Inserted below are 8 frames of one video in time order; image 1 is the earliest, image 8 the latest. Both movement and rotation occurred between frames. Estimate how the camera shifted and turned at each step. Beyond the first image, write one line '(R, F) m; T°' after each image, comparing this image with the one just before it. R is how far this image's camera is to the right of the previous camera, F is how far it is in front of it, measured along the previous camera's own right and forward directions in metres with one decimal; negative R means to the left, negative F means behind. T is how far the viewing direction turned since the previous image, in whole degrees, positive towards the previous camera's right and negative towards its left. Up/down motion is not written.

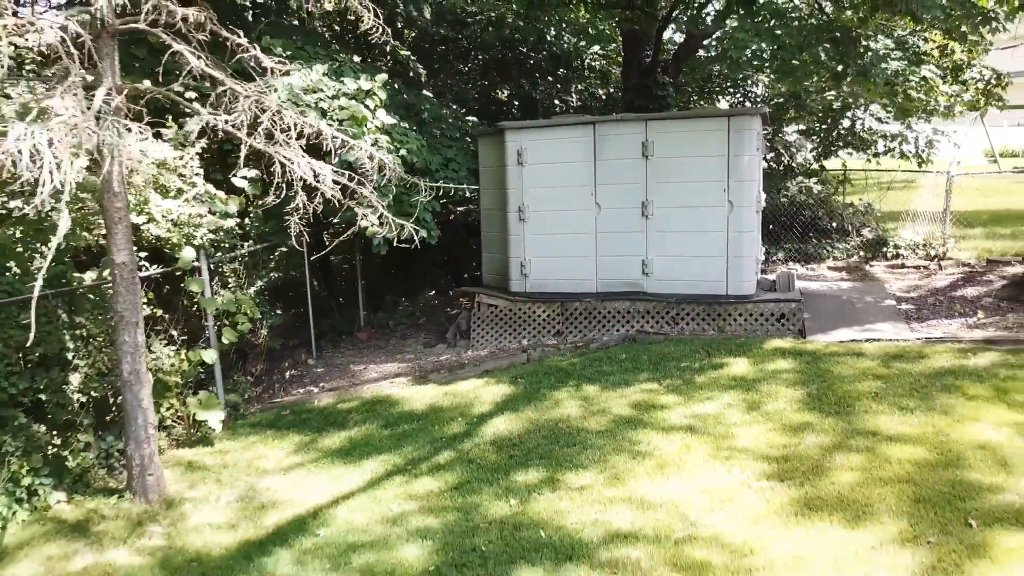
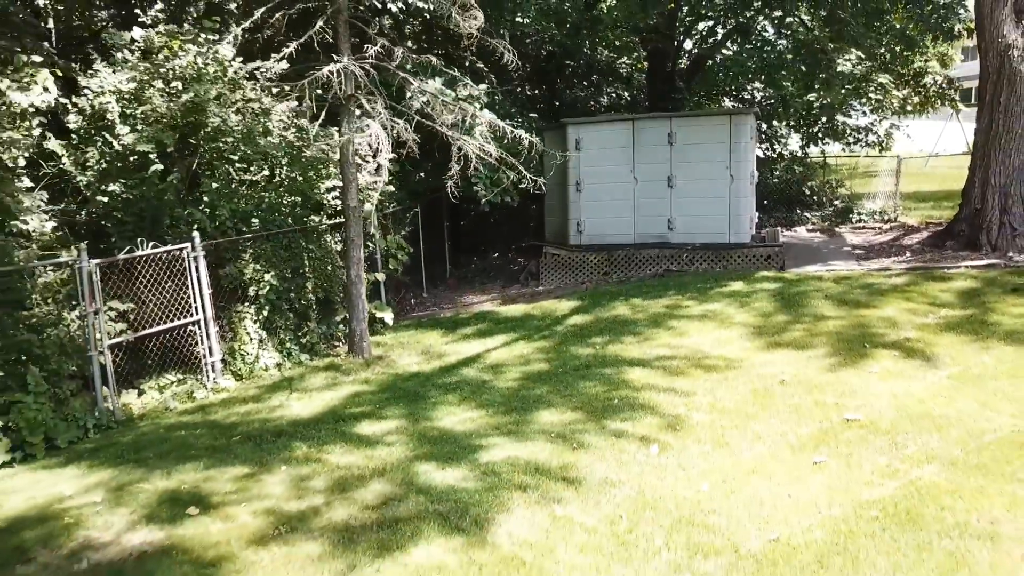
(-0.5, -2.7) m; 0°
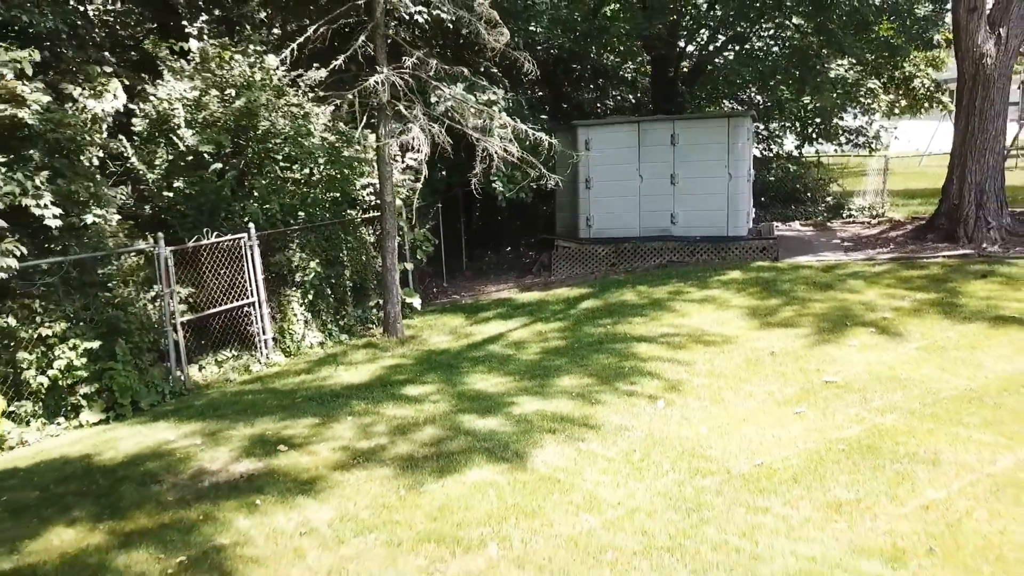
(-0.1, -0.8) m; 0°
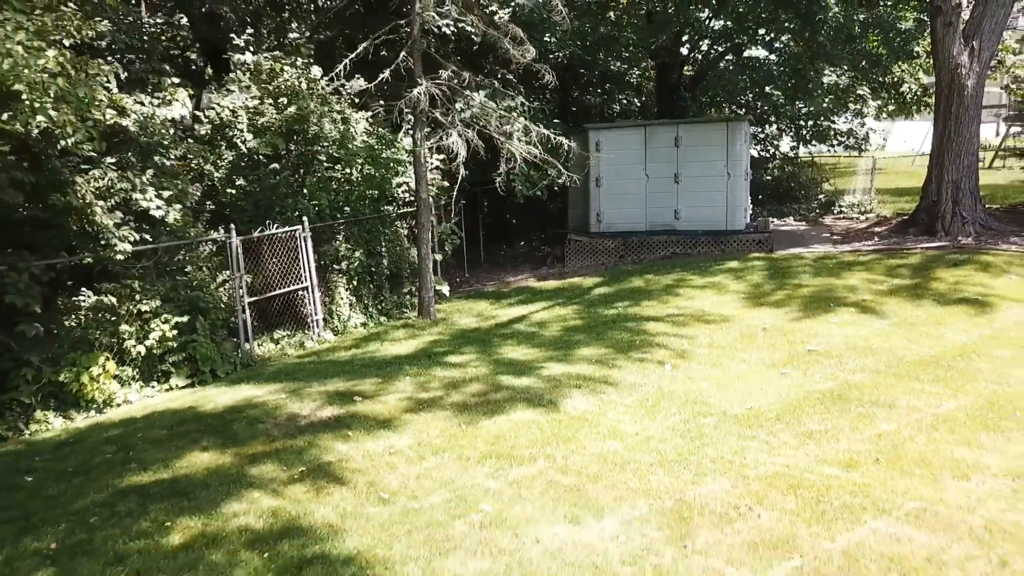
(-0.2, -1.0) m; 0°
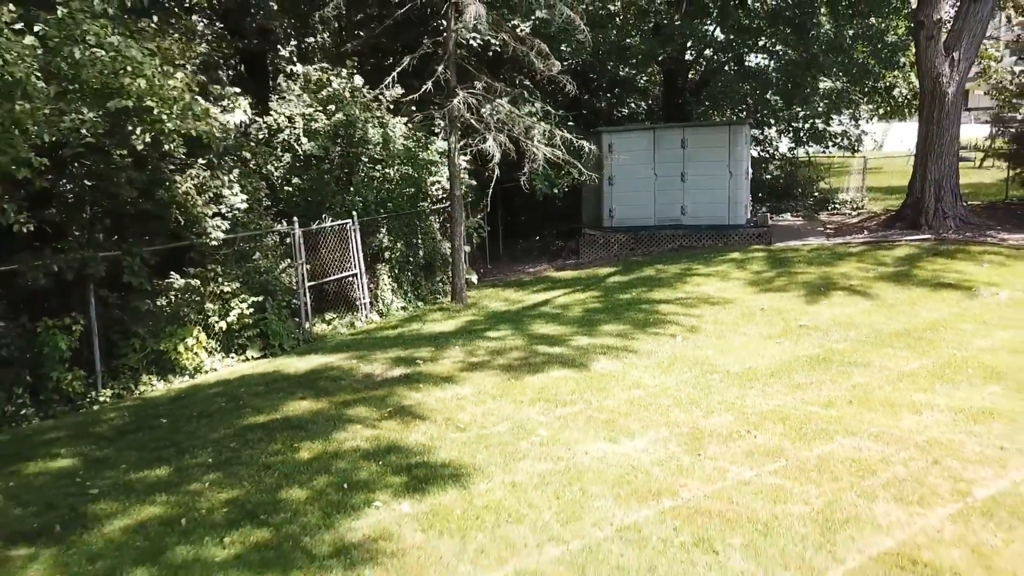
(-0.2, -1.0) m; 0°
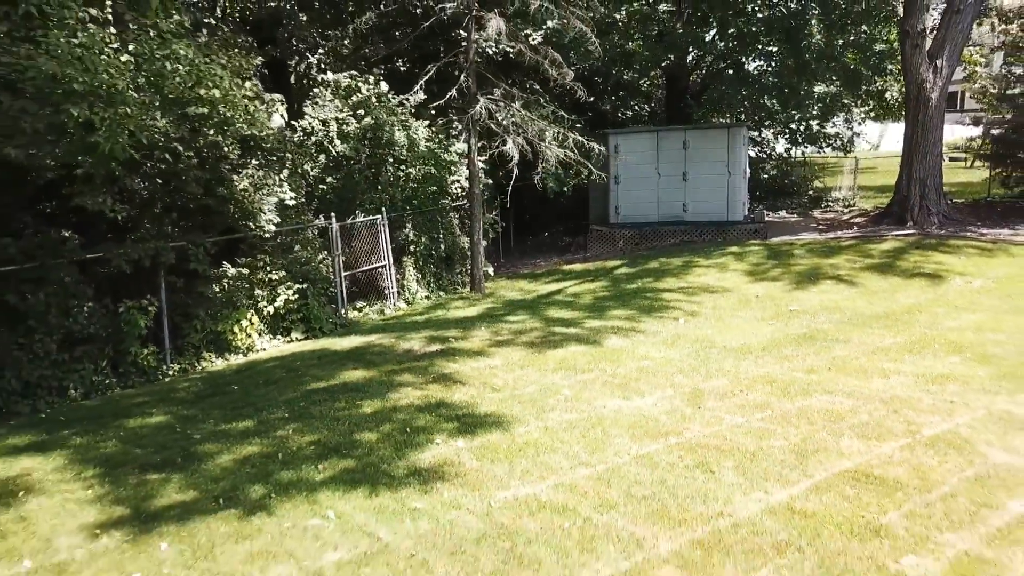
(-0.1, -0.8) m; 0°
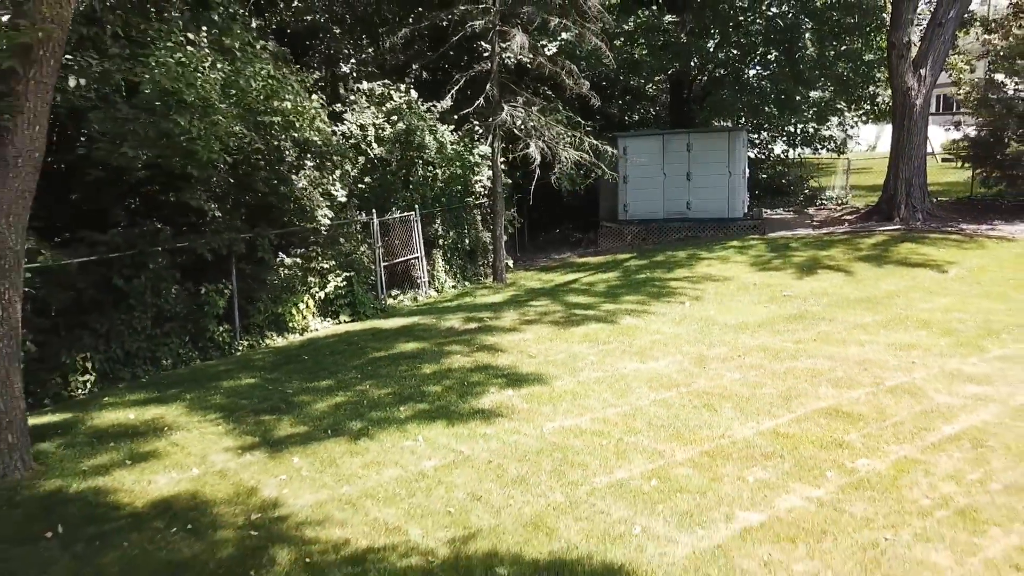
(-0.2, -1.0) m; 0°
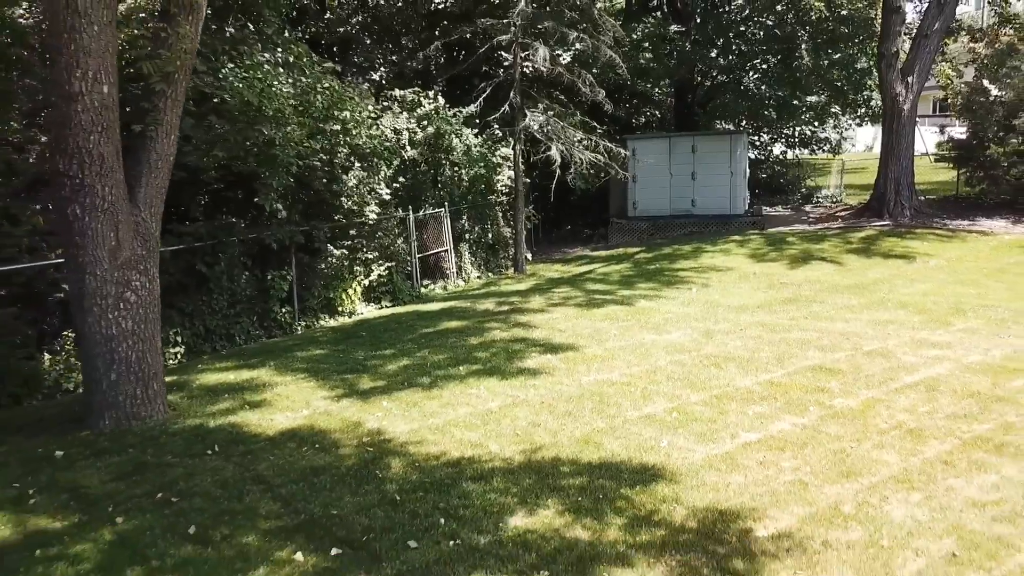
(-0.2, -1.1) m; 0°
